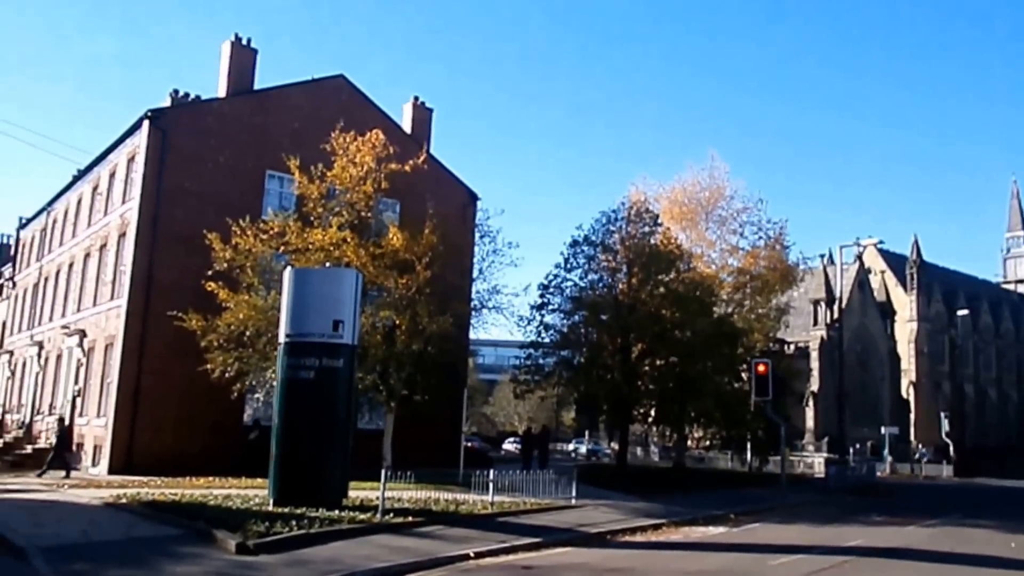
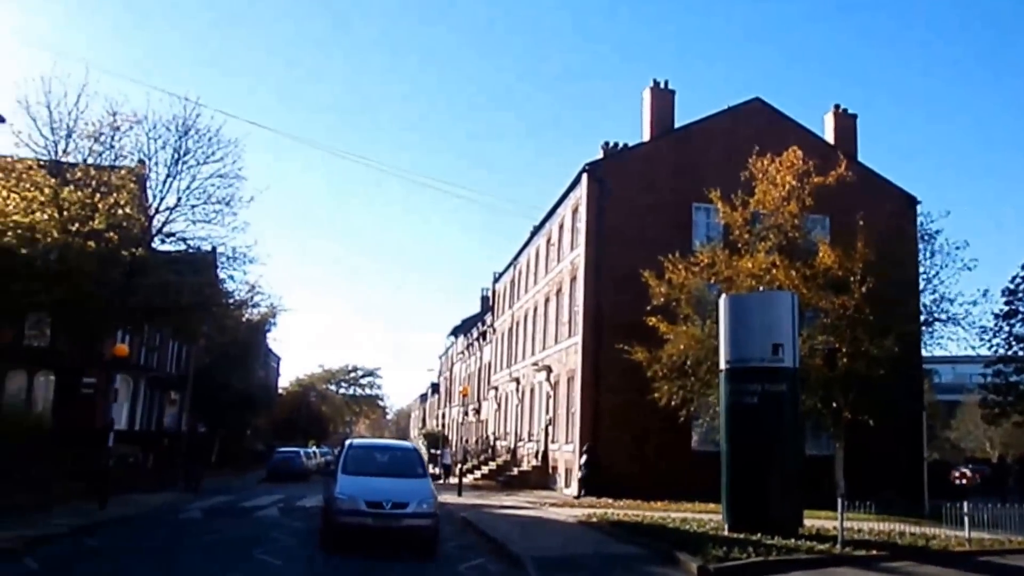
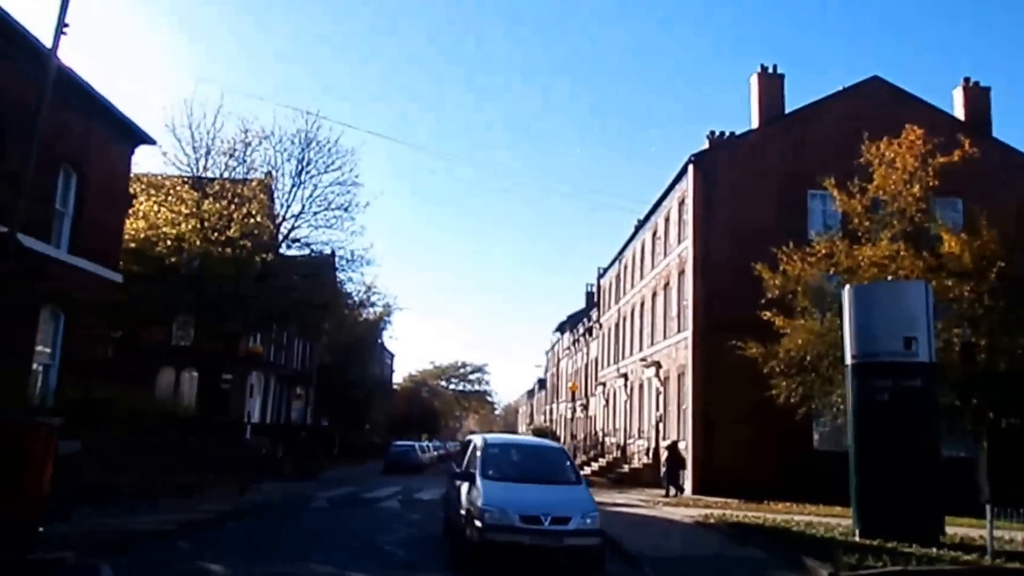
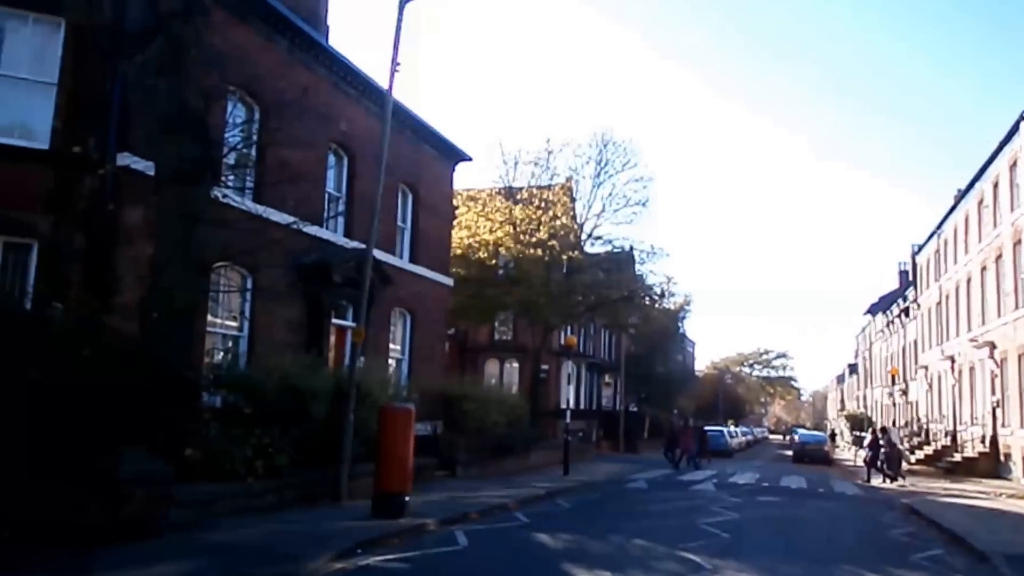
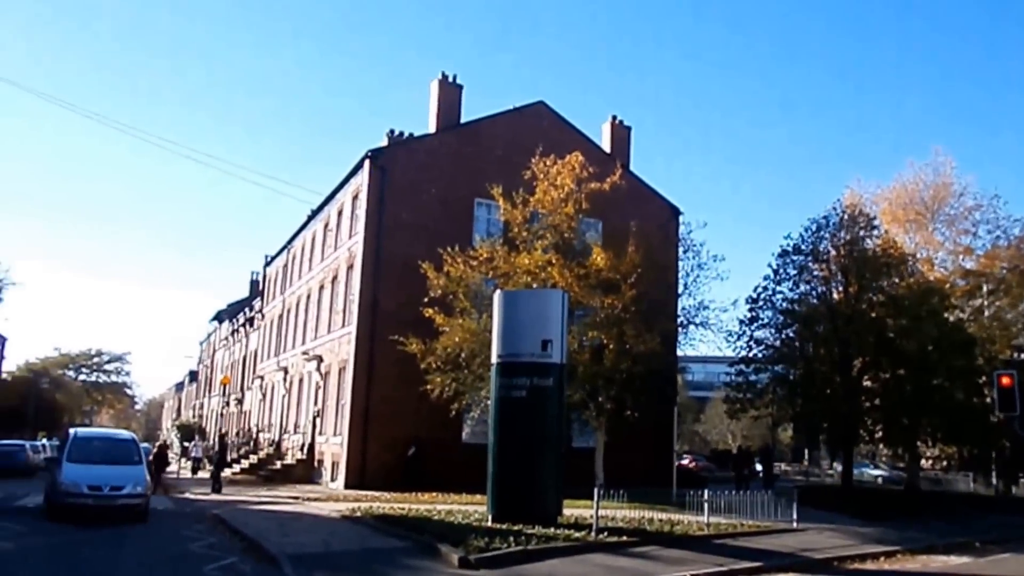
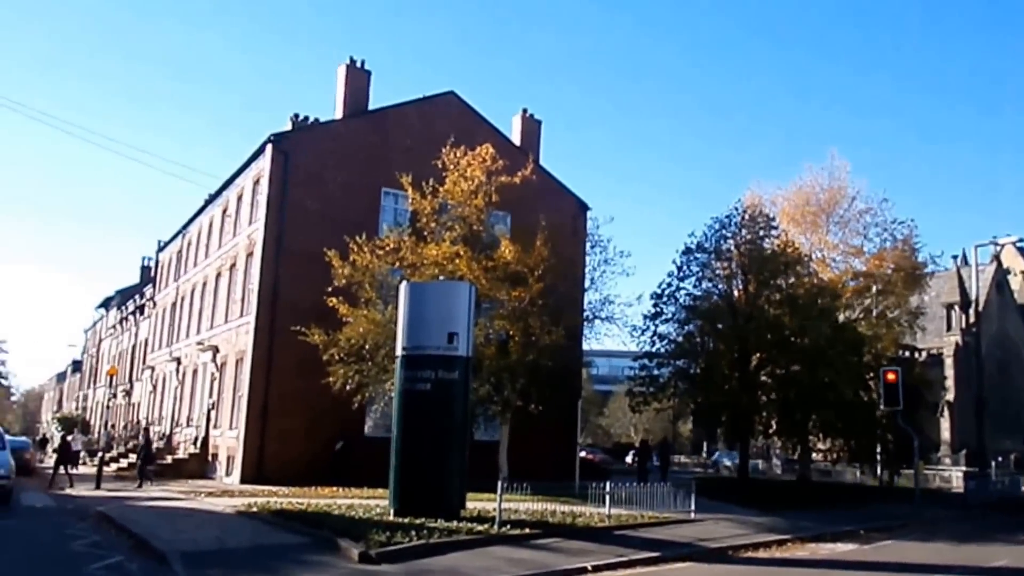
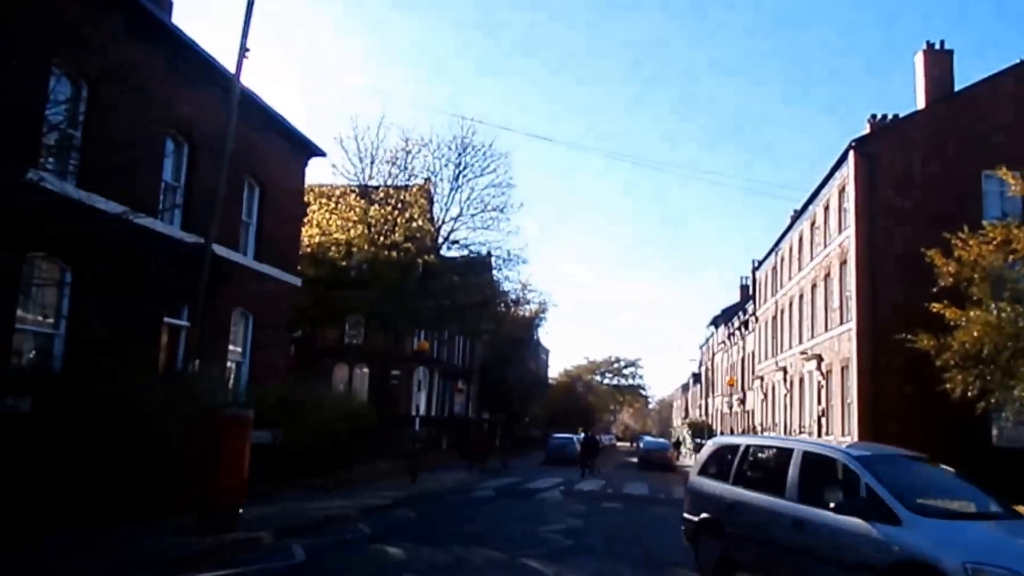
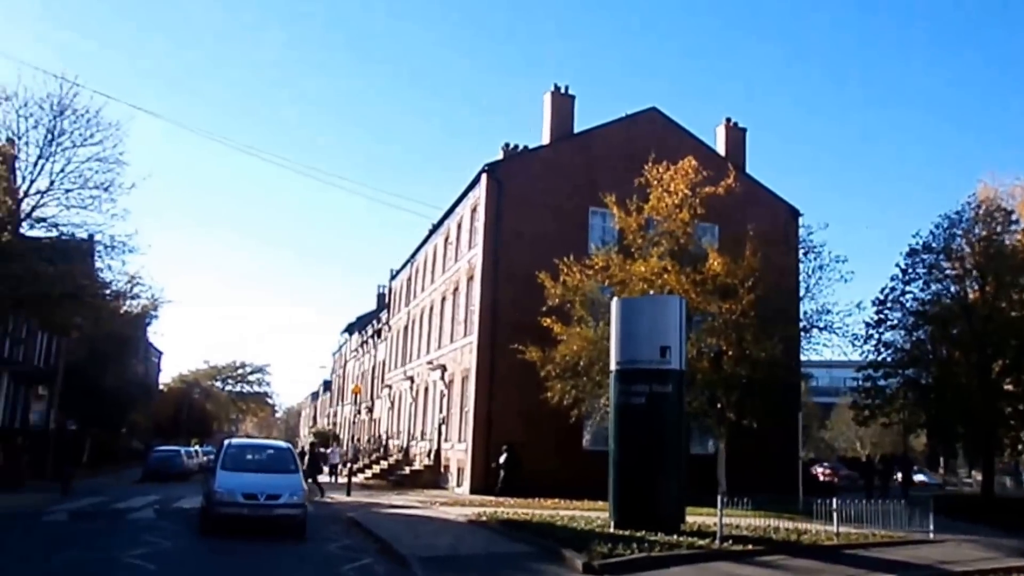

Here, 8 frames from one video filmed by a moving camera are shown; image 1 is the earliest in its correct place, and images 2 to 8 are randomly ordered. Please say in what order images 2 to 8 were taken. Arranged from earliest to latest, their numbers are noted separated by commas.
6, 5, 8, 2, 3, 7, 4
